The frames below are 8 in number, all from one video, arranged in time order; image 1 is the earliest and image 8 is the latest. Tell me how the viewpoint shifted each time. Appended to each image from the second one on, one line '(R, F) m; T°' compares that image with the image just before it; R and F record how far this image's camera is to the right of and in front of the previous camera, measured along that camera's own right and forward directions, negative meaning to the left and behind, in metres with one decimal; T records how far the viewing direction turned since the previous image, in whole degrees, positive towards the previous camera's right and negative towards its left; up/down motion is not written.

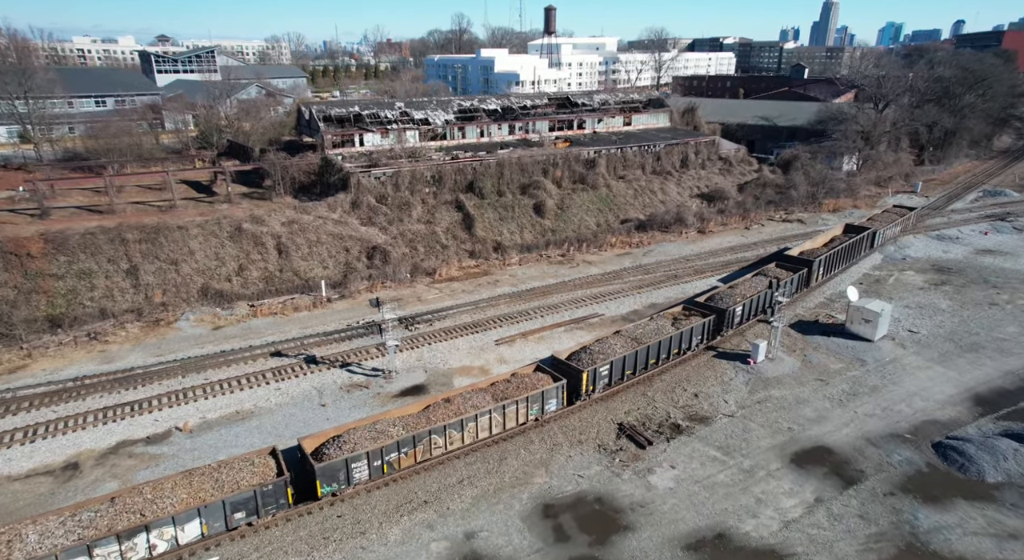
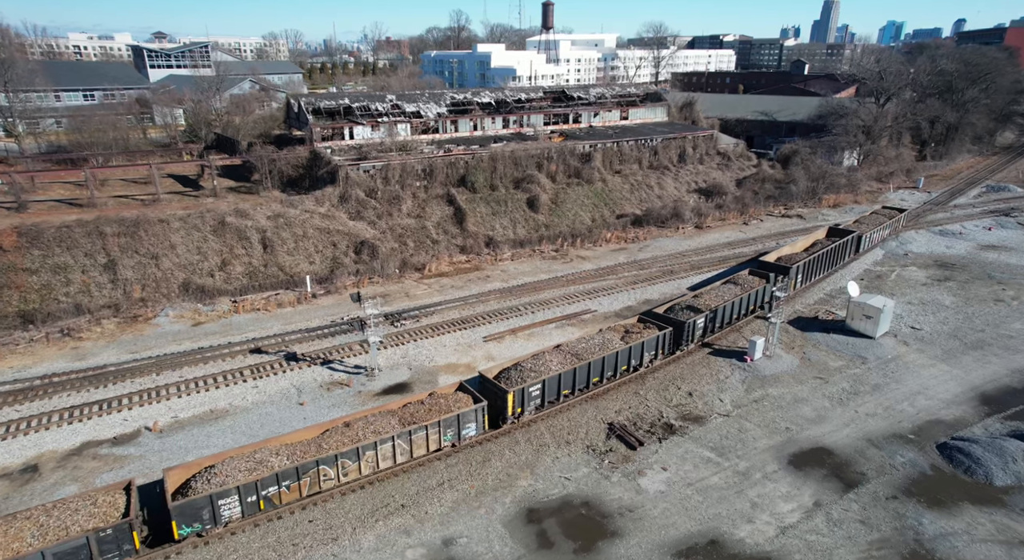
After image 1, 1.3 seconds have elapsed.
(+0.4, +0.8) m; 0°
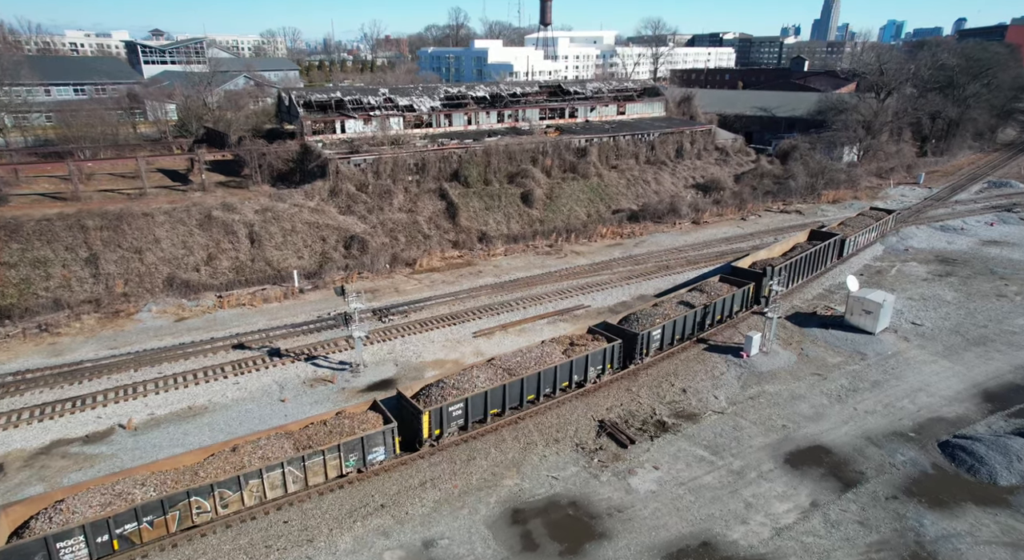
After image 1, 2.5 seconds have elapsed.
(+0.3, +0.6) m; 0°
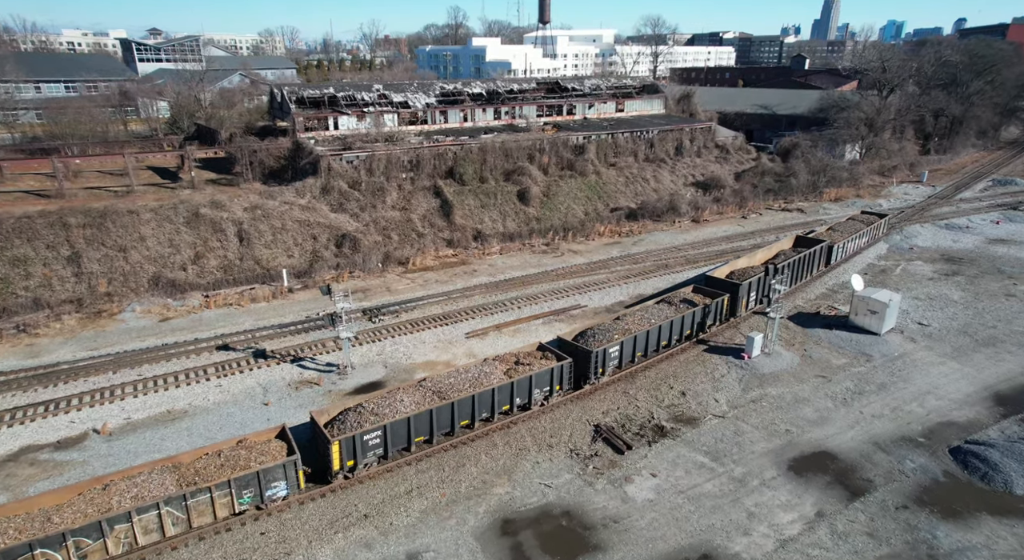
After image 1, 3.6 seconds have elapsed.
(+0.2, +0.7) m; 0°
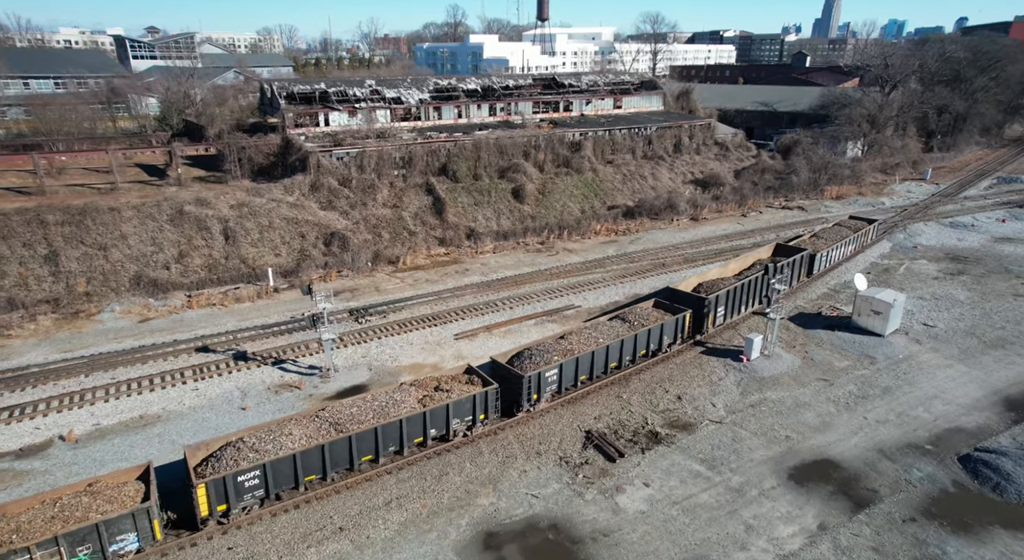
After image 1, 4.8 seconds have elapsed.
(+0.3, +0.7) m; 0°
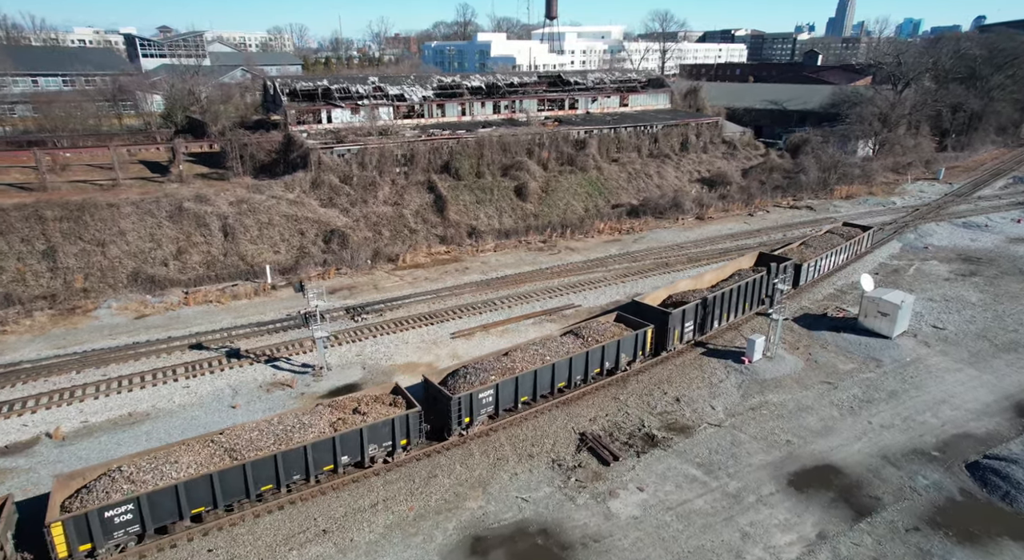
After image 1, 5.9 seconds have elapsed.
(+0.4, +0.4) m; -1°
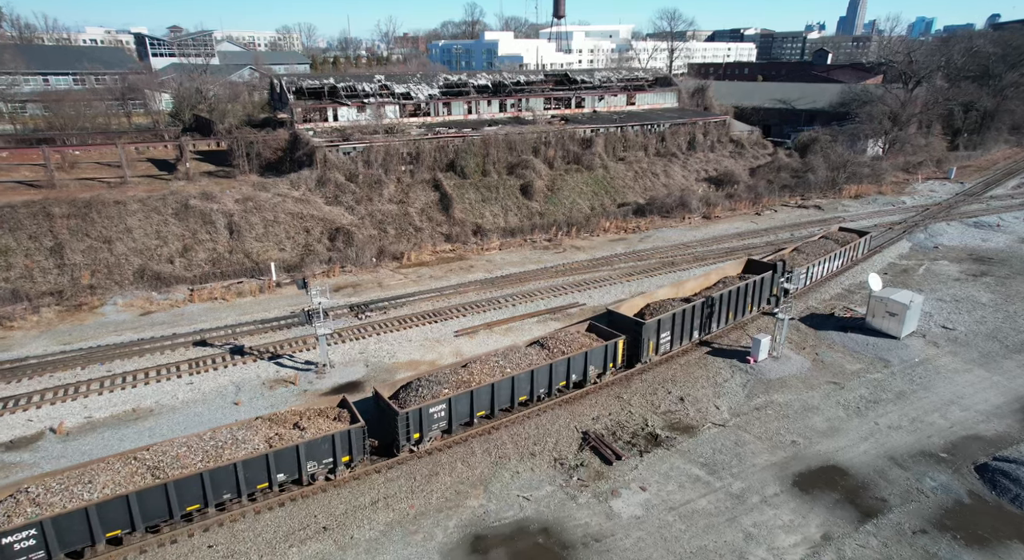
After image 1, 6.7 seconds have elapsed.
(+0.1, +0.1) m; -1°
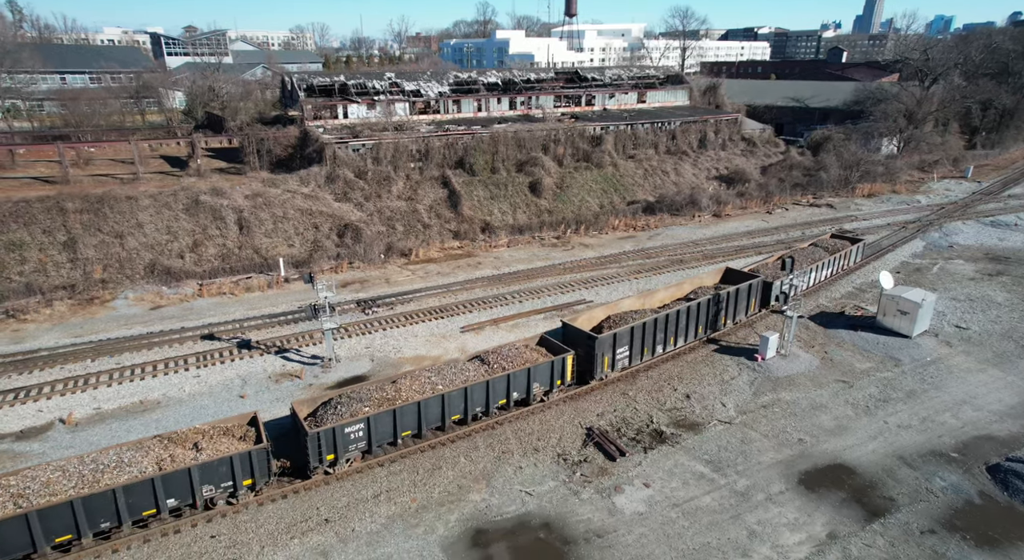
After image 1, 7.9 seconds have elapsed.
(+0.2, 0.0) m; -1°
